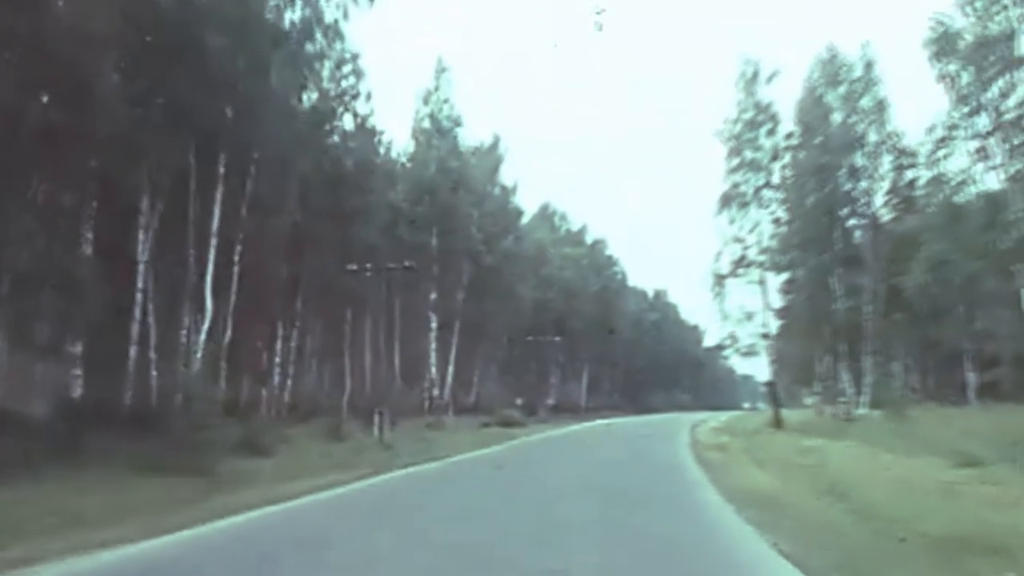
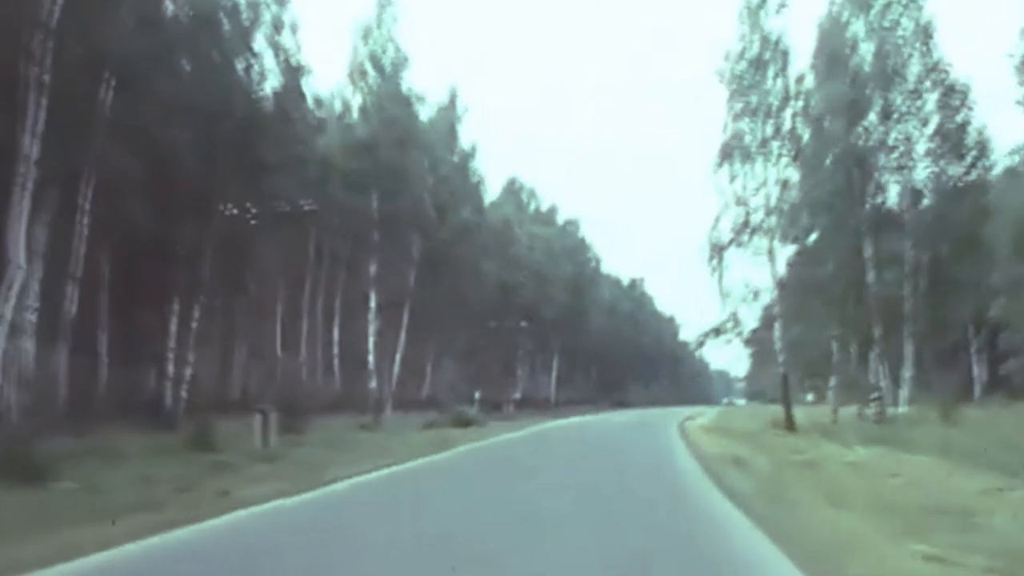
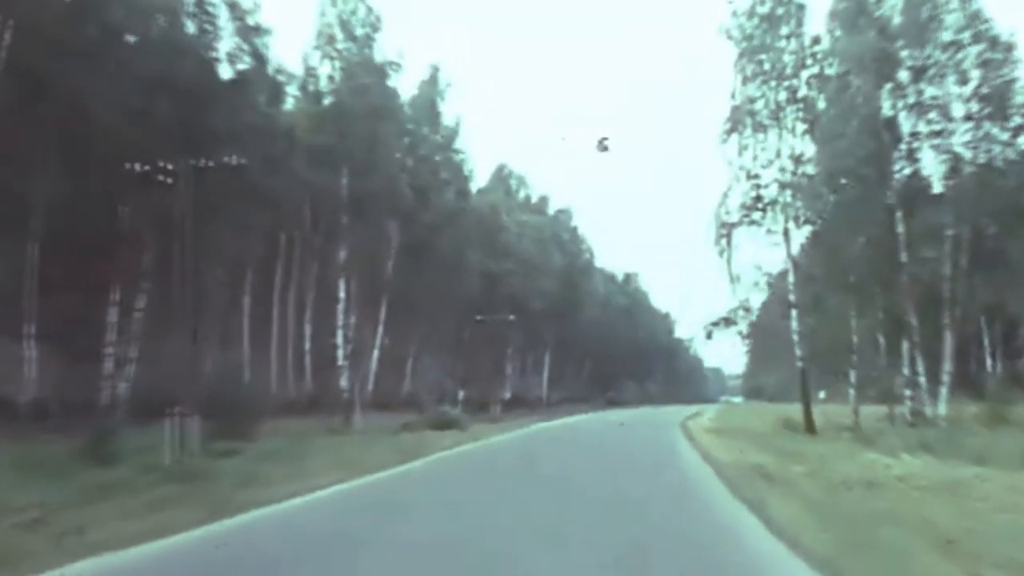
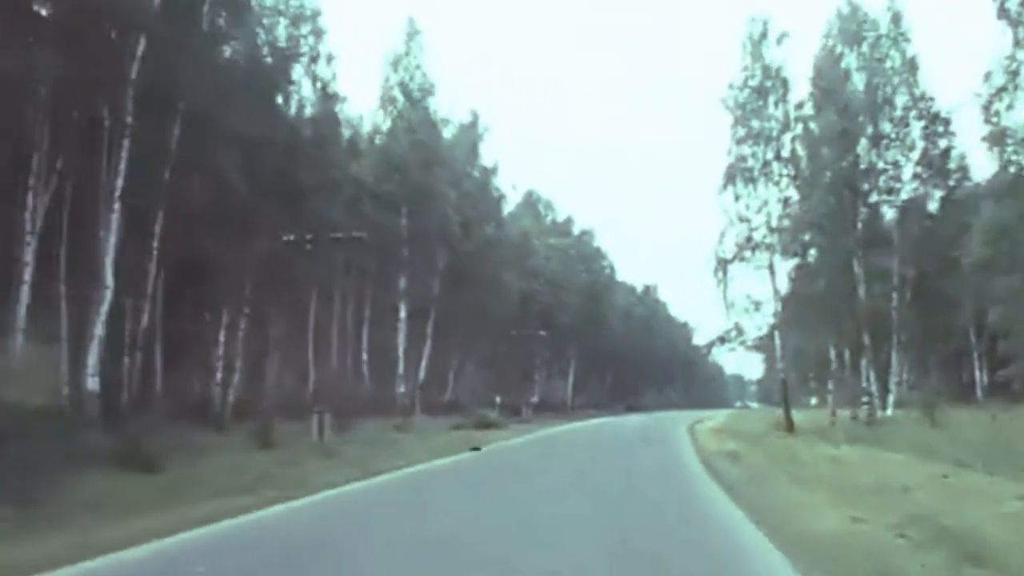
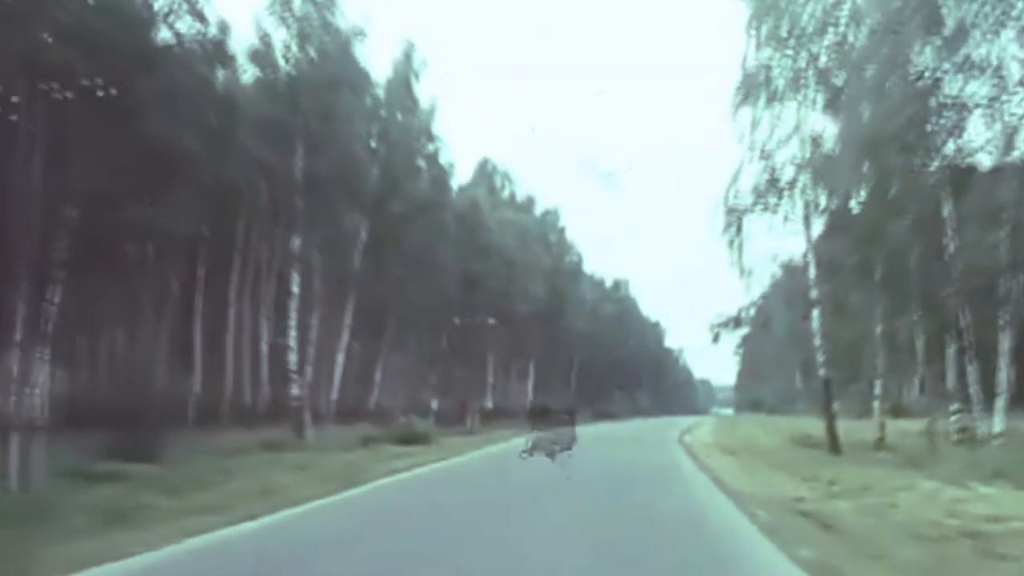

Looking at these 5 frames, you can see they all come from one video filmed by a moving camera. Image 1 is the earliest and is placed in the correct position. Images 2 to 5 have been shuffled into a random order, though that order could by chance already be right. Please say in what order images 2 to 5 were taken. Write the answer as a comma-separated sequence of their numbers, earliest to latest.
4, 2, 3, 5
